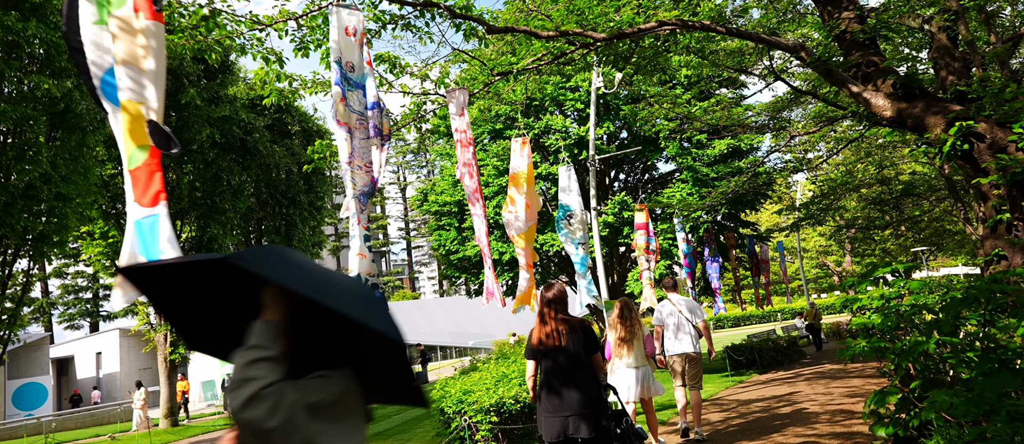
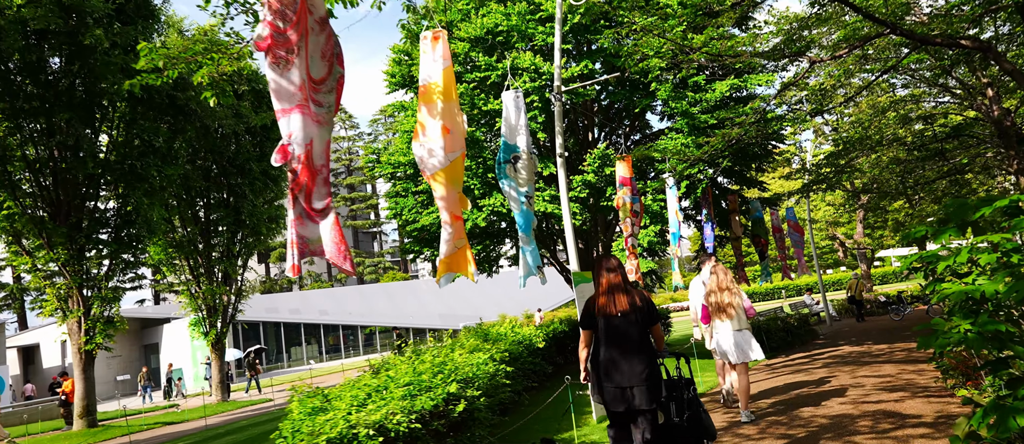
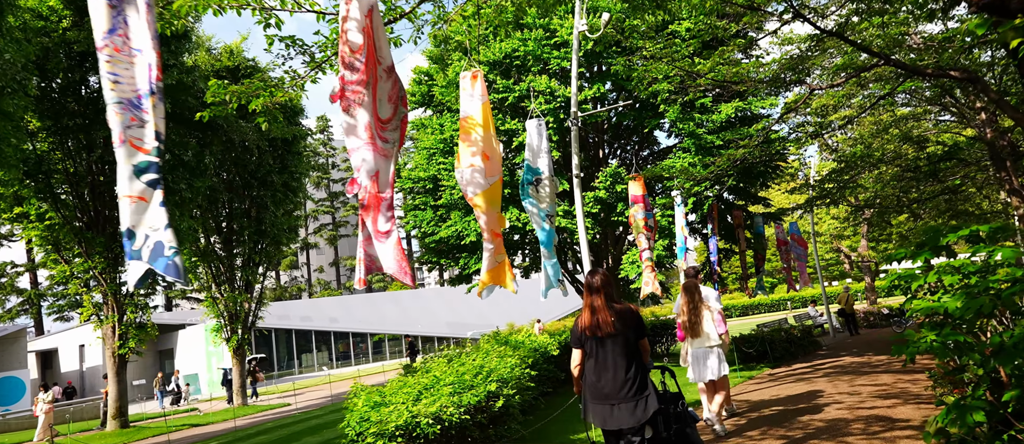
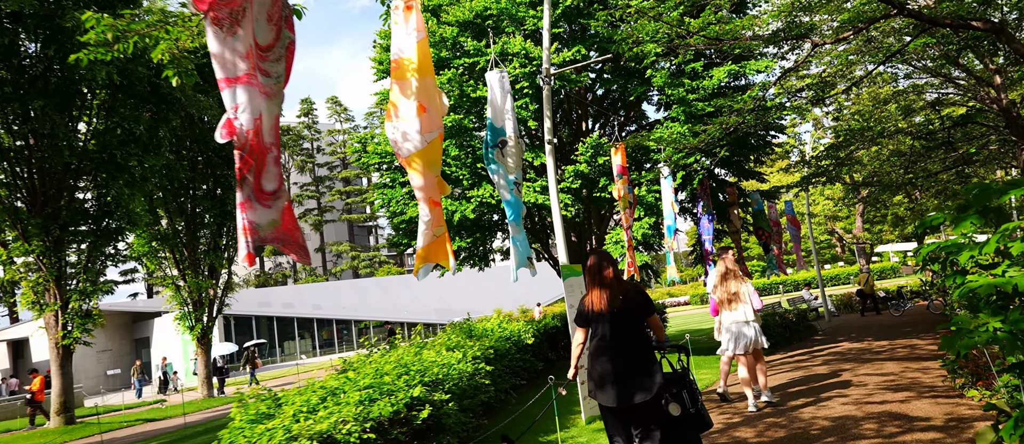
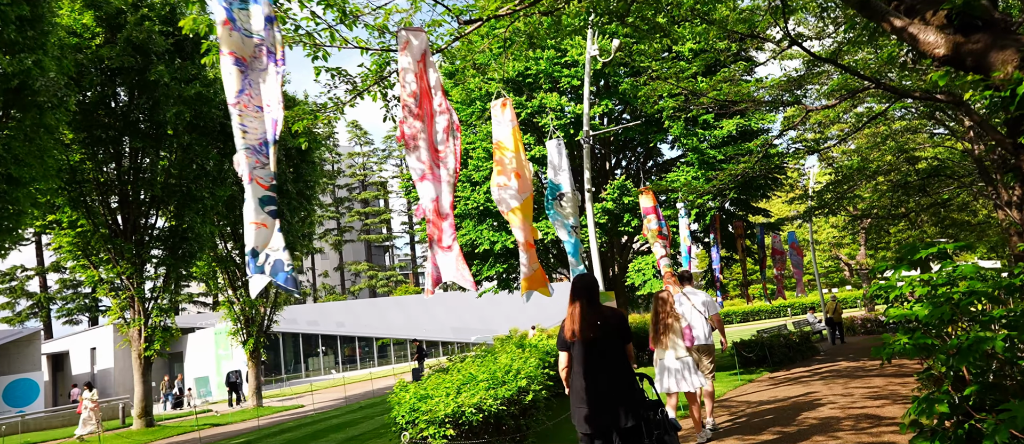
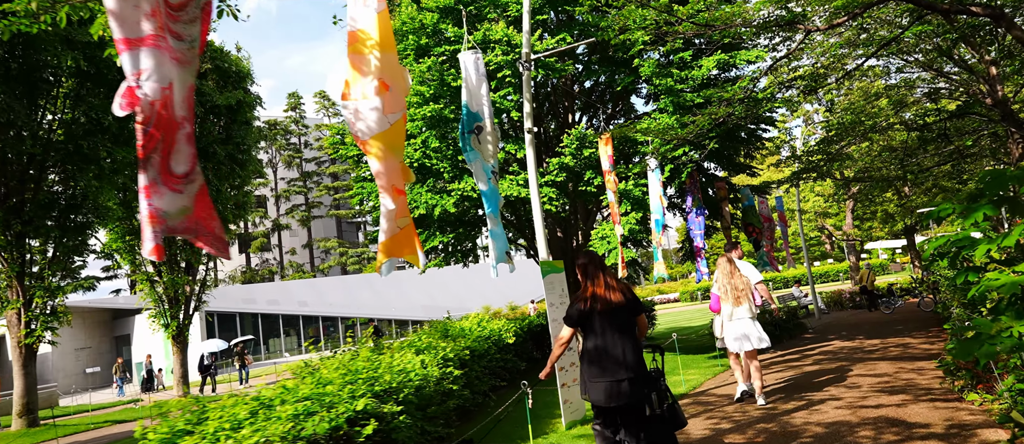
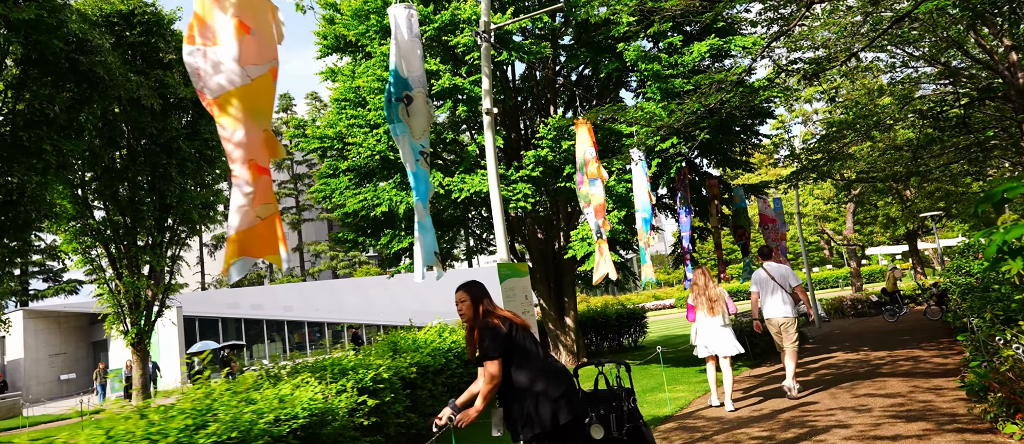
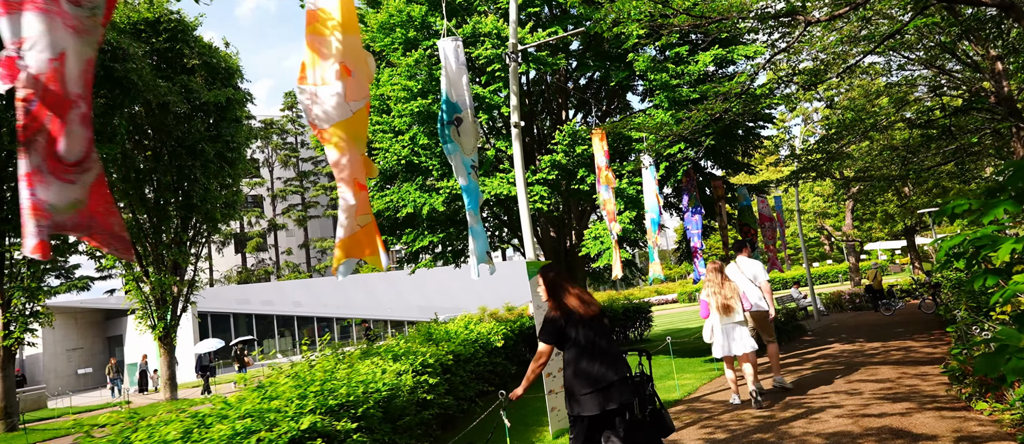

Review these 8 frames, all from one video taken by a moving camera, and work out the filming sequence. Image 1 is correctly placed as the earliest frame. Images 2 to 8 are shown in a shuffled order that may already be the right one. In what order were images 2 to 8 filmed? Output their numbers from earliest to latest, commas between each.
5, 3, 2, 4, 6, 8, 7
